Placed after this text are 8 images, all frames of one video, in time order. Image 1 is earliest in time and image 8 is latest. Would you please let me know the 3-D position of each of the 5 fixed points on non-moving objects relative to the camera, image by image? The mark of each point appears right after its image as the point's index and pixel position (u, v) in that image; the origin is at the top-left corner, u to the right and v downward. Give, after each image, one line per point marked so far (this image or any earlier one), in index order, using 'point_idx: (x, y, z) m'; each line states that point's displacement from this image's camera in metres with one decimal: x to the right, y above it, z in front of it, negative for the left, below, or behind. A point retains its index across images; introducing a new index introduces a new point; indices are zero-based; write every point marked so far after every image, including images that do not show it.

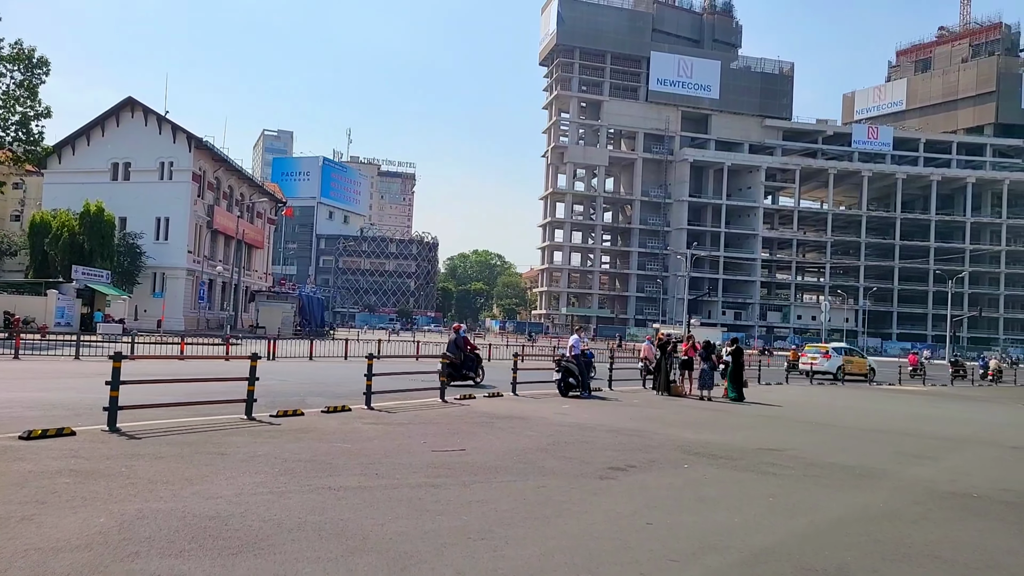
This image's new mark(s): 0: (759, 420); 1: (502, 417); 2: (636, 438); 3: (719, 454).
0: (+5.4, -2.9, +16.2) m
1: (-0.2, -2.5, +14.4) m
2: (+2.1, -2.6, +12.5) m
3: (+3.2, -2.6, +11.2) m
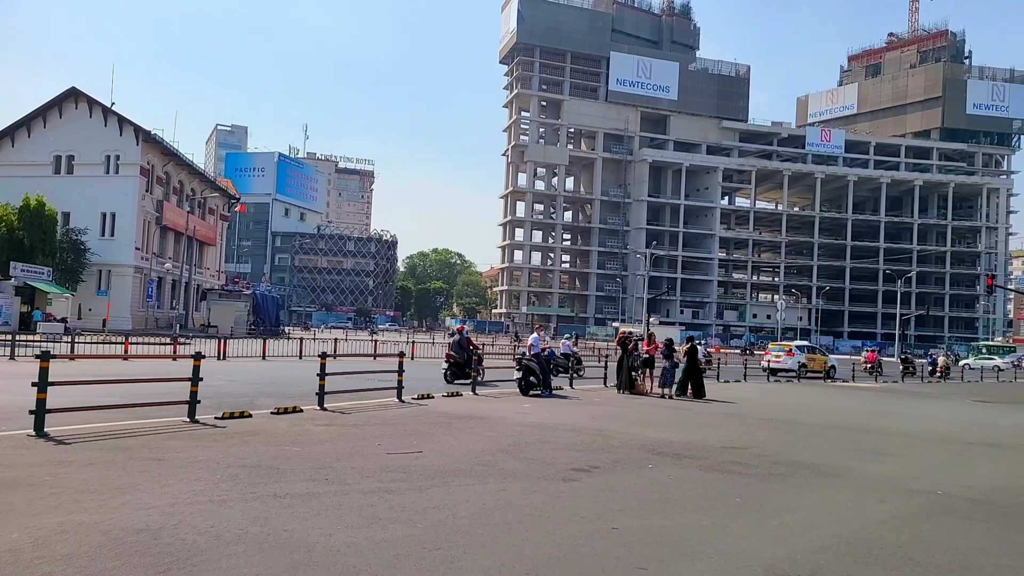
0: (+4.5, -2.9, +16.0) m
1: (-1.0, -2.4, +14.0) m
2: (+1.5, -2.5, +12.2) m
3: (+2.6, -2.5, +11.0) m
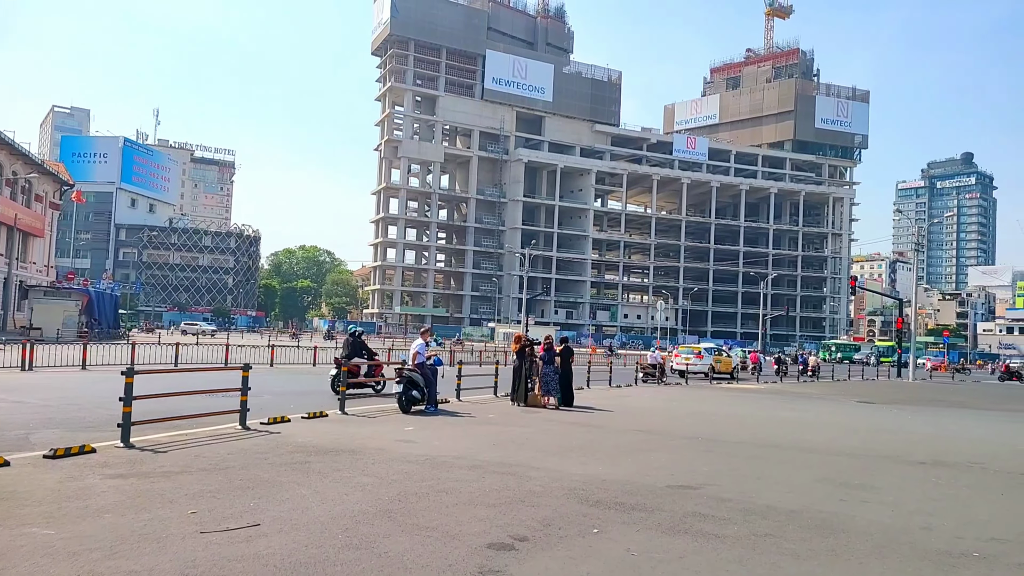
0: (+2.4, -2.8, +13.6) m
1: (-2.7, -2.3, +10.6) m
2: (0.0, -2.4, +9.2) m
3: (+1.3, -2.4, +8.2) m
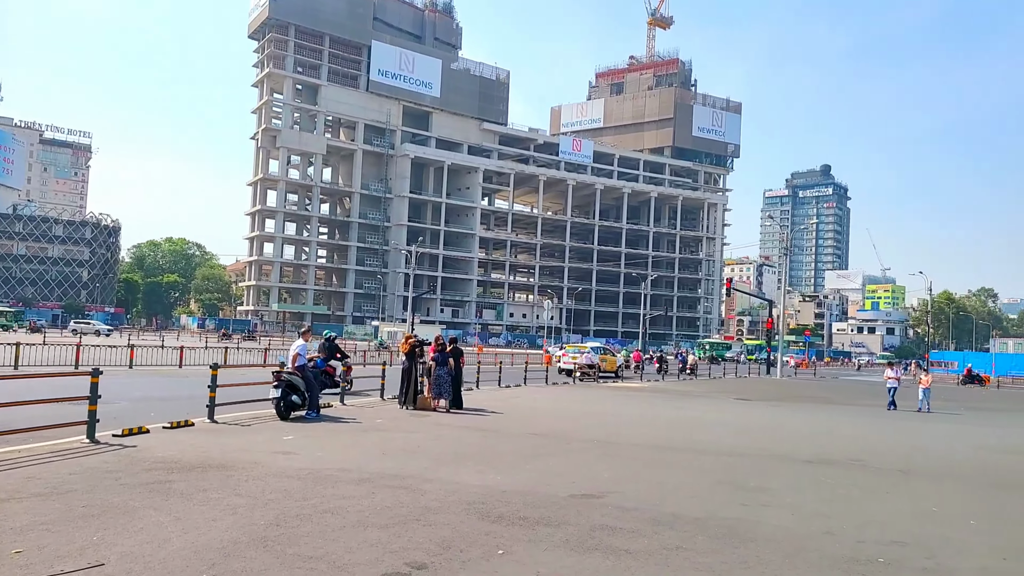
0: (+0.4, -2.8, +13.1) m
1: (-4.2, -2.3, +9.4) m
2: (-1.2, -2.4, +8.5) m
3: (+0.2, -2.4, +7.7) m
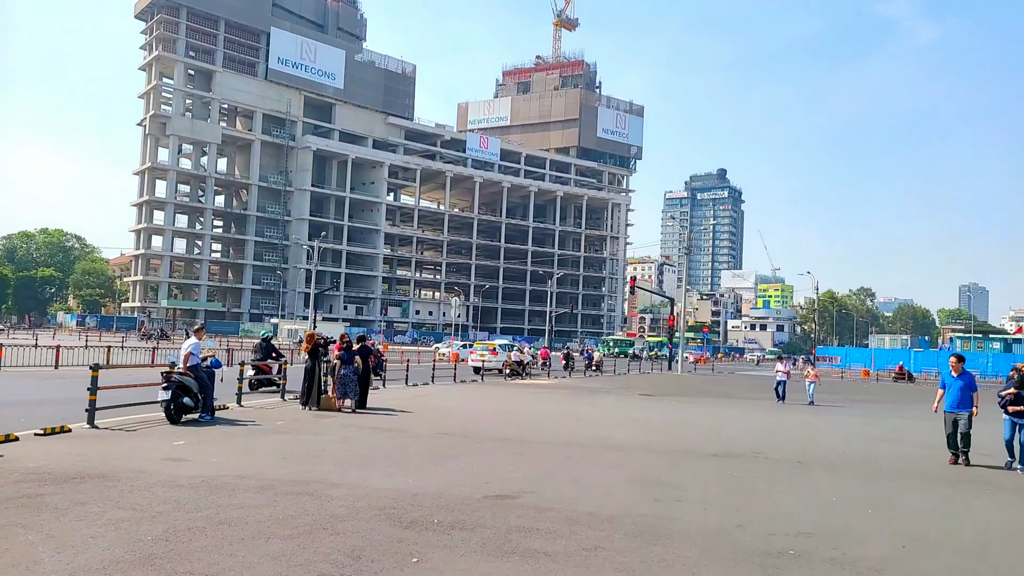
0: (-1.2, -2.7, +12.8) m
1: (-5.2, -2.2, +8.5) m
2: (-2.2, -2.3, +7.9) m
3: (-0.7, -2.4, +7.4) m
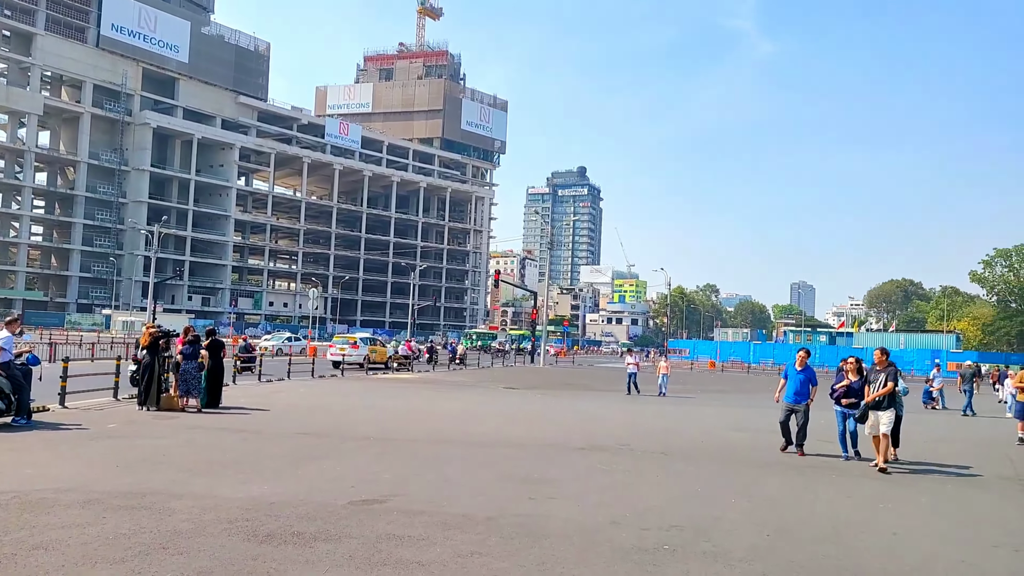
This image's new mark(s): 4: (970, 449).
0: (-3.4, -2.5, +11.9) m
1: (-6.5, -2.0, +6.9) m
2: (-3.5, -2.2, +7.0) m
3: (-1.9, -2.3, +6.7) m
4: (+8.8, -3.1, +13.9) m
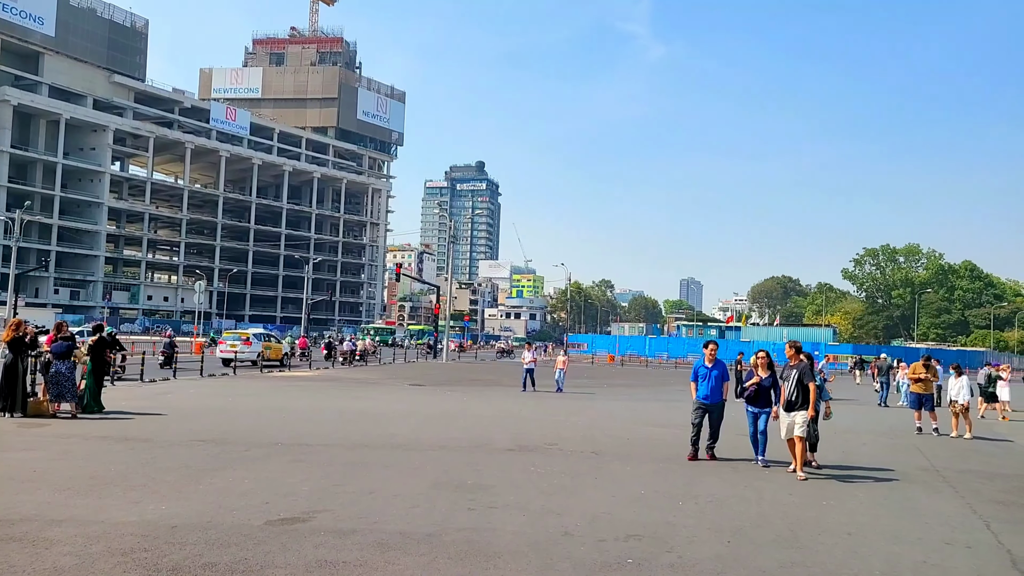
0: (-4.5, -2.4, +10.7) m
1: (-6.9, -1.9, +5.3) m
2: (-3.9, -2.1, +5.8) m
3: (-2.3, -2.2, +5.7) m
4: (+7.2, -3.0, +14.4) m
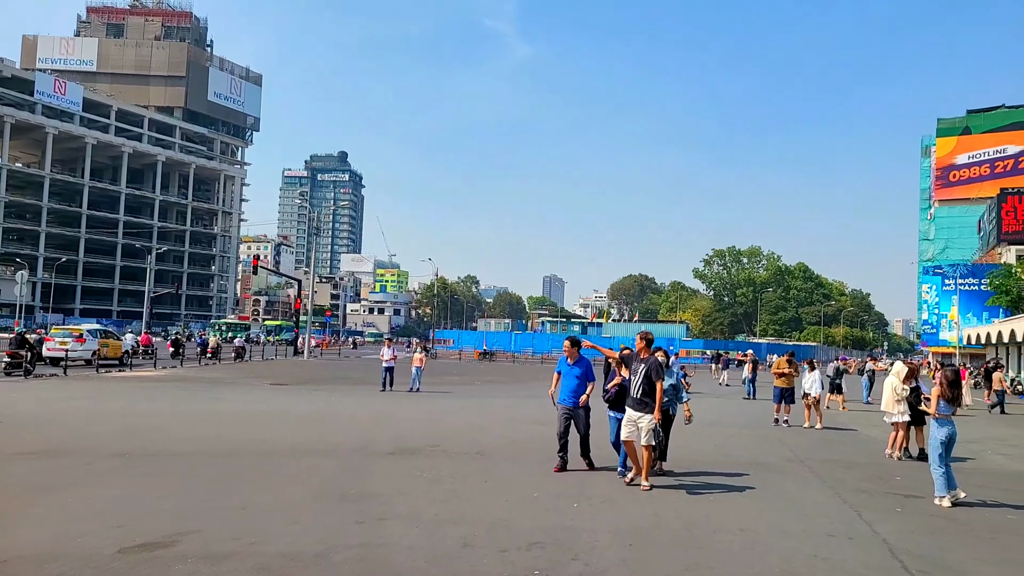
0: (-6.1, -2.3, +9.2) m
1: (-7.4, -1.8, +3.5) m
2: (-4.5, -2.0, +4.5) m
3: (-2.9, -2.1, +4.8) m
4: (+4.8, -3.0, +15.1) m
